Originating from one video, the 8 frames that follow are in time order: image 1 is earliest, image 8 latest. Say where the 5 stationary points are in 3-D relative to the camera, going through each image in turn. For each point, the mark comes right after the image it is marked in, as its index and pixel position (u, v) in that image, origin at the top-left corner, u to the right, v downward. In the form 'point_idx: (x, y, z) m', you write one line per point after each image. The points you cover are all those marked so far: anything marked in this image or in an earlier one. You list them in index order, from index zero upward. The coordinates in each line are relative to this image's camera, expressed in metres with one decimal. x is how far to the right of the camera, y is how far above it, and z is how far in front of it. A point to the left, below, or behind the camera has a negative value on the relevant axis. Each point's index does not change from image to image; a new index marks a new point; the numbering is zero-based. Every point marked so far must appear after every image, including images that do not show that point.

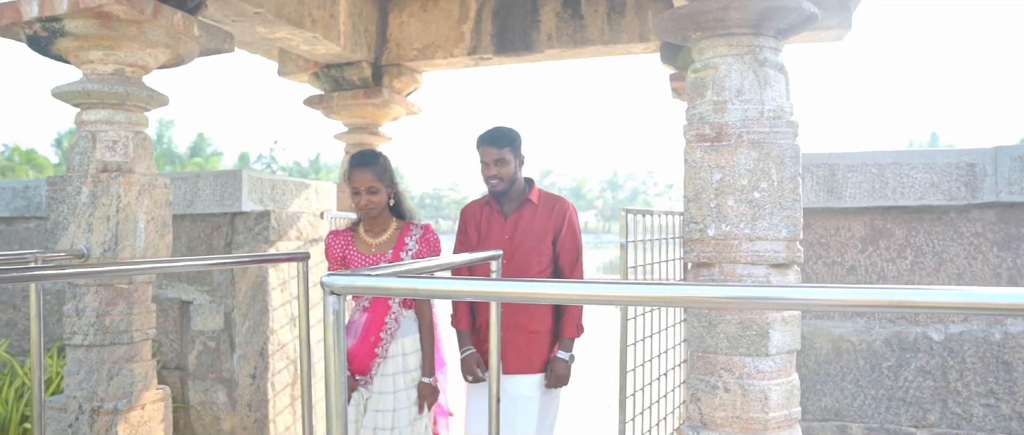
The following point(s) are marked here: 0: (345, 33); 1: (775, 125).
0: (-0.9, +1.0, +4.5) m
1: (+0.7, +0.2, +2.1) m
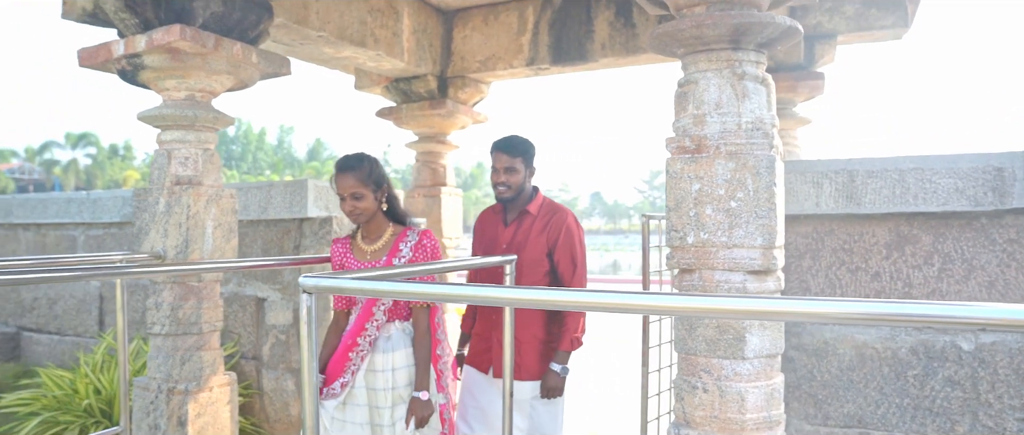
0: (-0.6, +1.0, +4.8) m
1: (+0.7, +0.2, +2.2) m
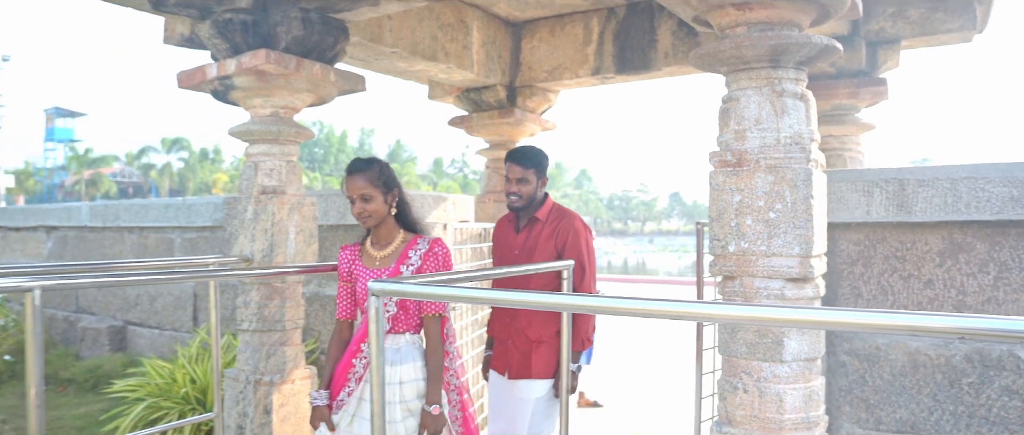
0: (-0.2, +1.0, +5.0) m
1: (+0.8, +0.2, +2.3) m
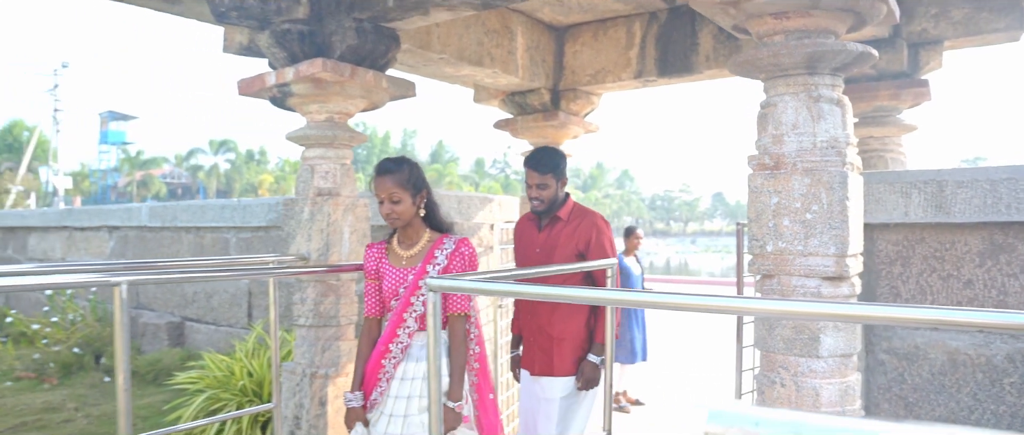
0: (+0.1, +1.0, +5.1) m
1: (+0.9, +0.2, +2.4) m
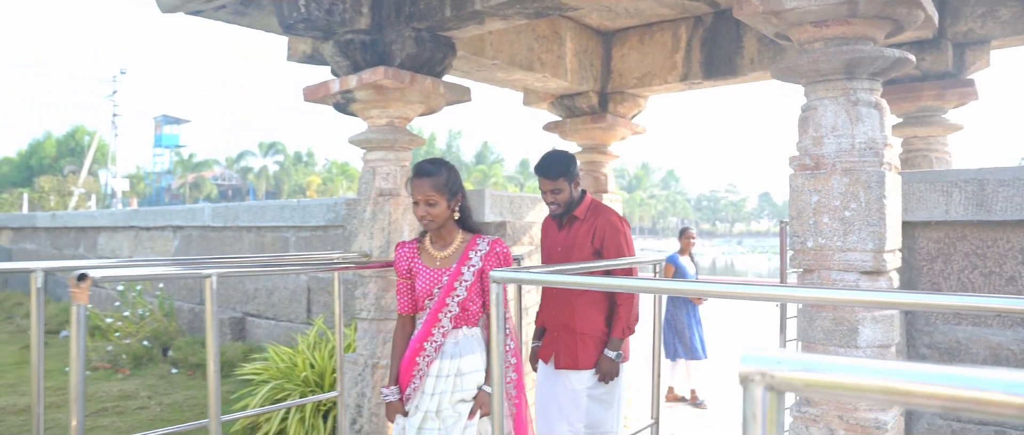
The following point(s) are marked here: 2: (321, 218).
0: (+0.4, +1.0, +5.3) m
1: (+1.1, +0.2, +2.5) m
2: (-1.5, 0.0, +6.4) m
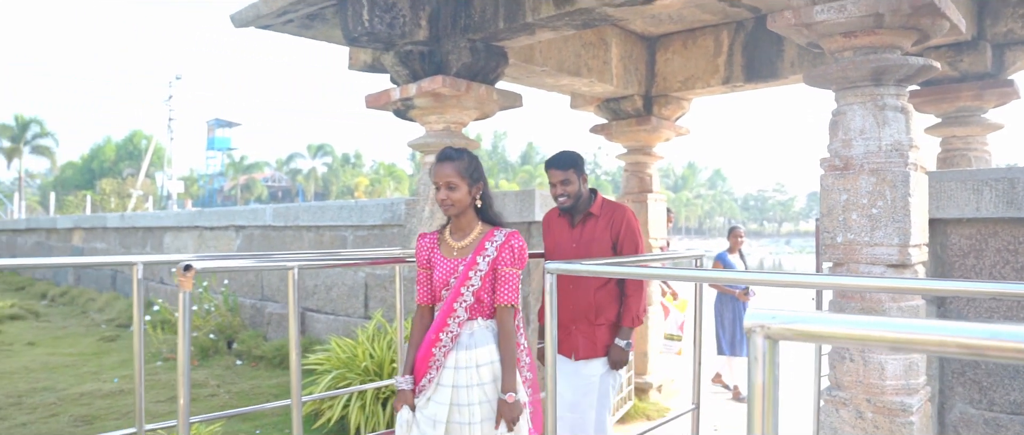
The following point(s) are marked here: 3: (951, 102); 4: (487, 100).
0: (+0.7, +1.0, +5.5) m
1: (+1.3, +0.2, +2.7) m
2: (-1.1, 0.0, +6.7) m
3: (+2.6, +0.7, +4.9) m
4: (-0.1, +0.6, +4.3) m
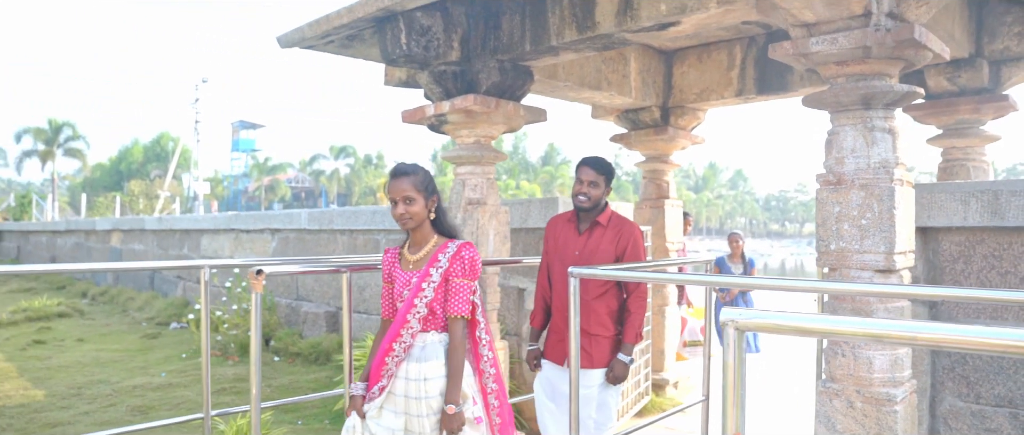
0: (+0.9, +0.9, +5.9) m
1: (+1.4, +0.2, +3.1) m
2: (-0.9, 0.0, +7.1) m
3: (+2.8, +0.7, +5.2) m
4: (0.0, +0.6, +4.7) m
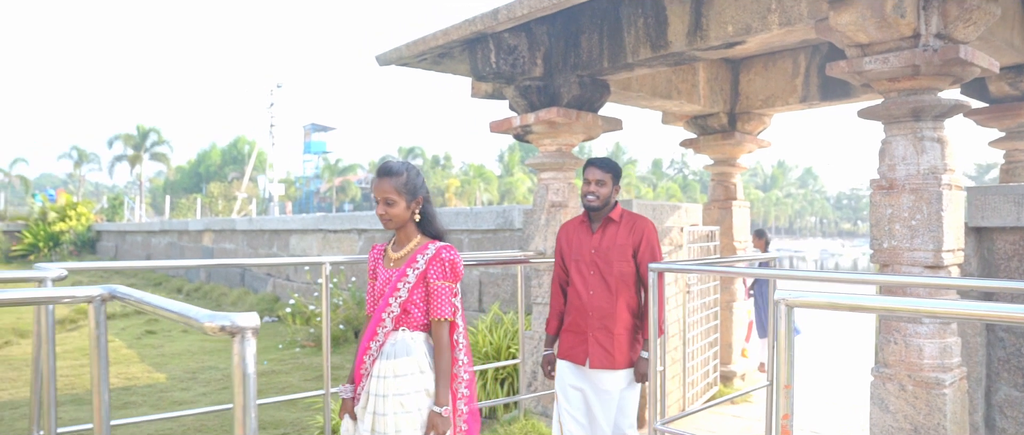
0: (+1.5, +0.9, +6.2) m
1: (+1.8, +0.2, +3.4) m
2: (-0.2, 0.0, +7.6) m
3: (+3.3, +0.7, +5.4) m
4: (+0.5, +0.6, +5.2) m
